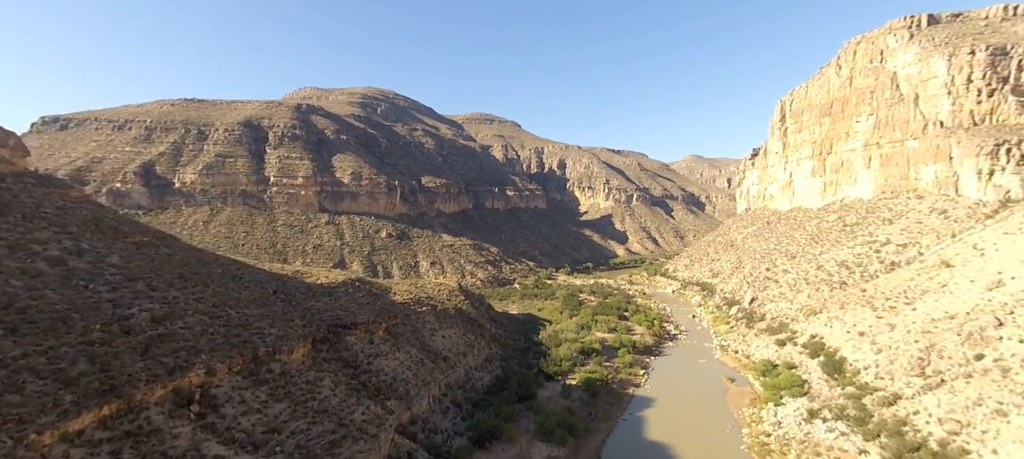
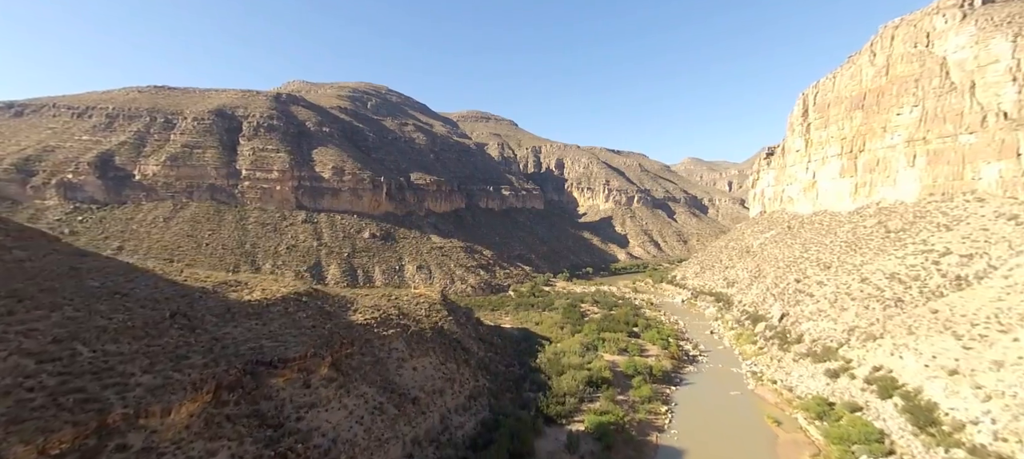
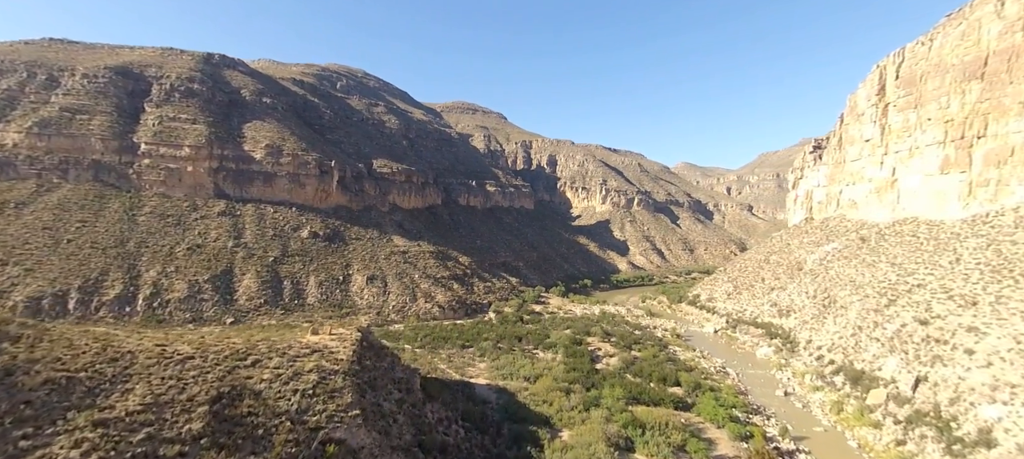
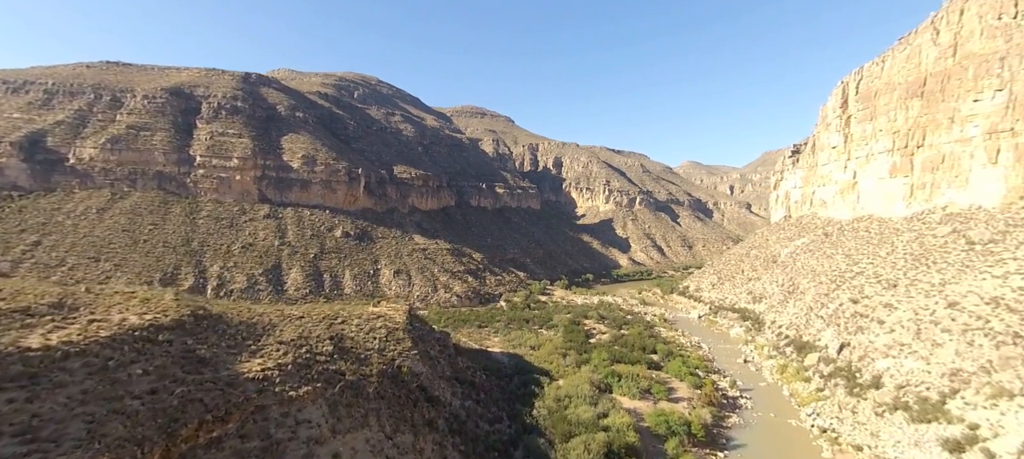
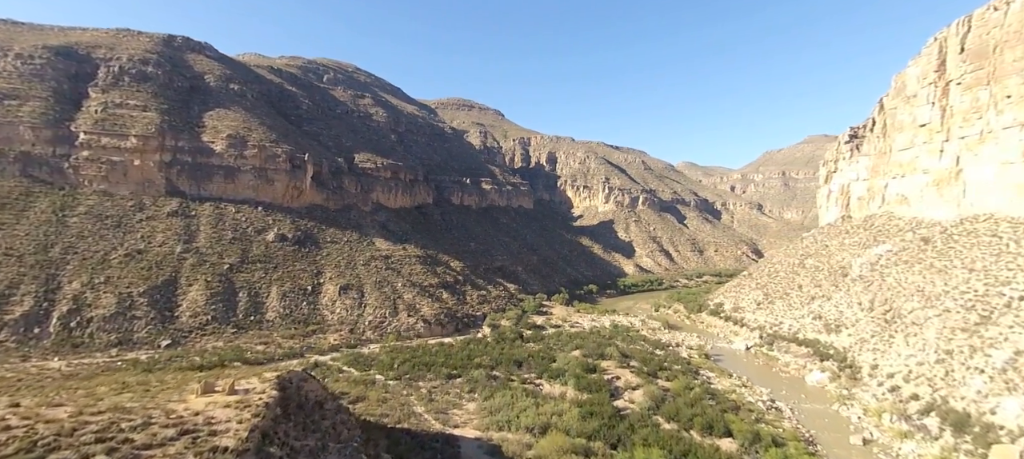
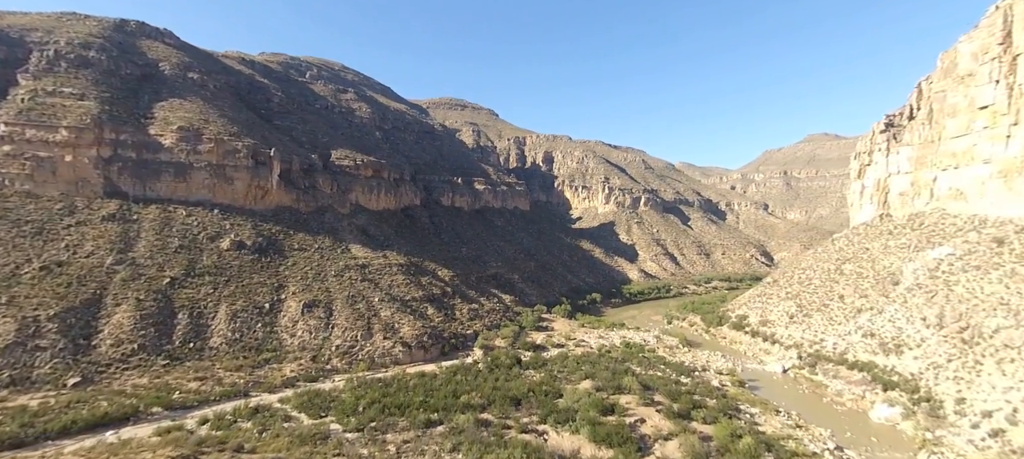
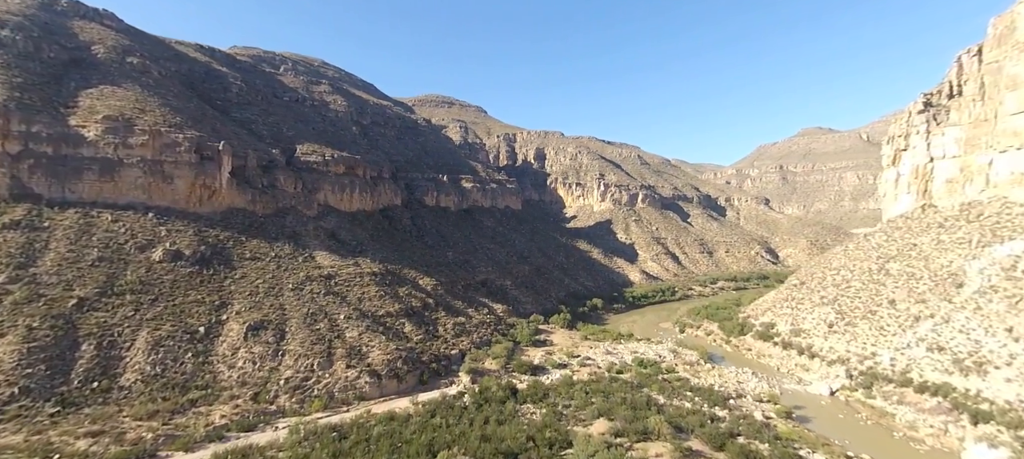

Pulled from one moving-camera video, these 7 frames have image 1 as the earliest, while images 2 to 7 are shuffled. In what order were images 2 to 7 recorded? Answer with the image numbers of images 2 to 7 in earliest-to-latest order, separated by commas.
2, 4, 3, 5, 6, 7
